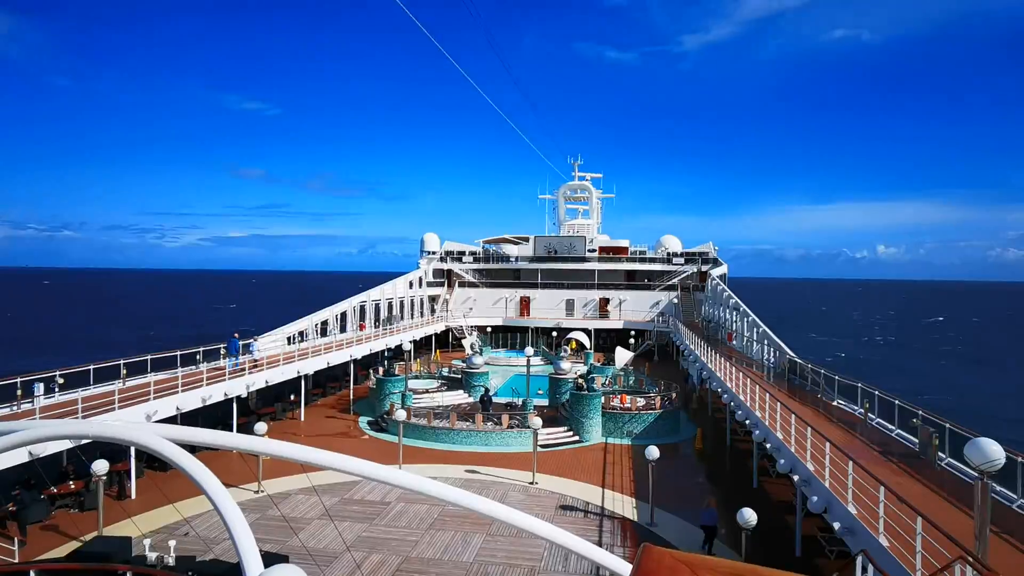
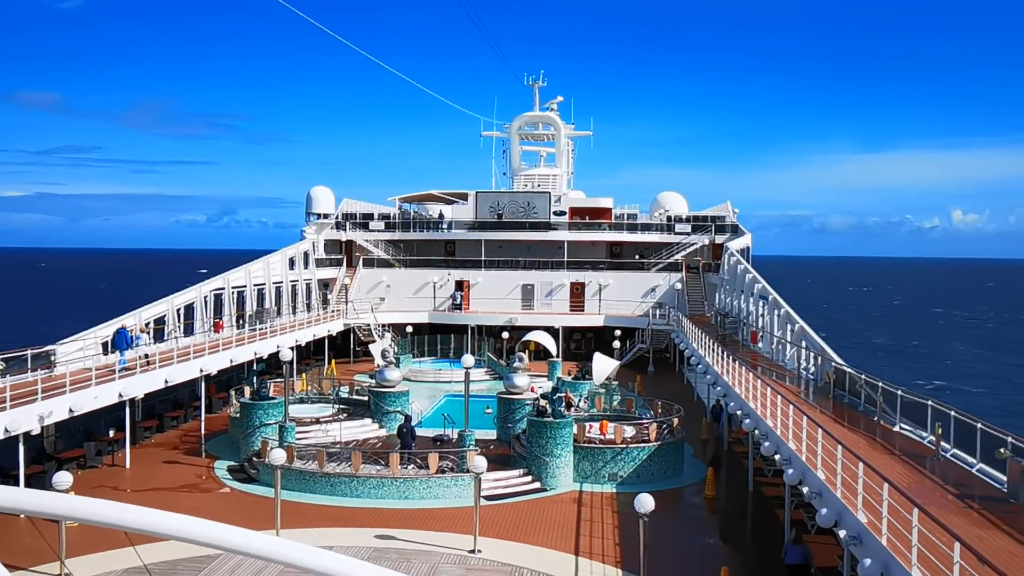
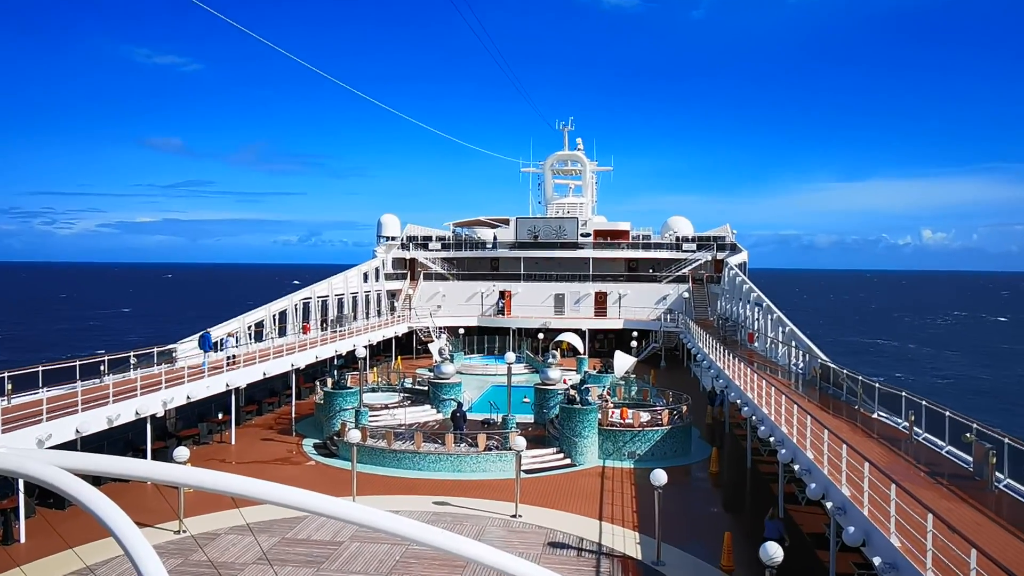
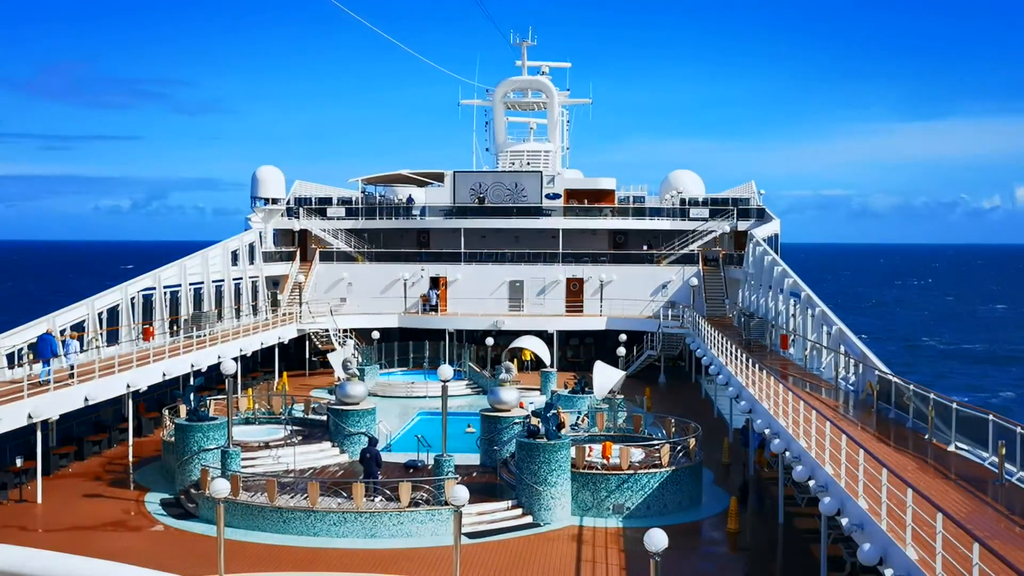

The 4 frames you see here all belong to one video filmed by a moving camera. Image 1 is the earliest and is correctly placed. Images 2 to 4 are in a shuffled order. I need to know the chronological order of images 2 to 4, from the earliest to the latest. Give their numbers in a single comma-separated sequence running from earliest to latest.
3, 2, 4
